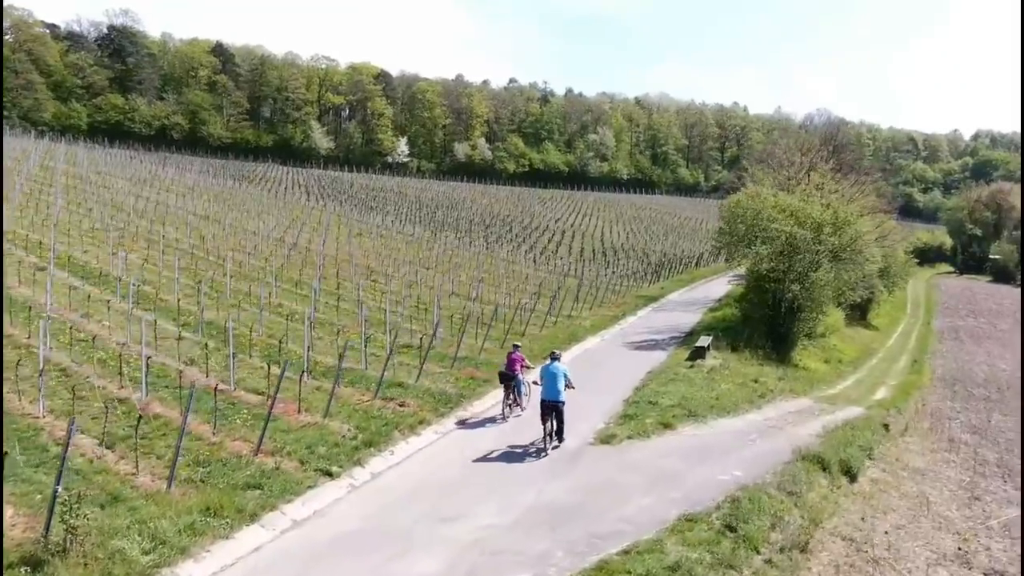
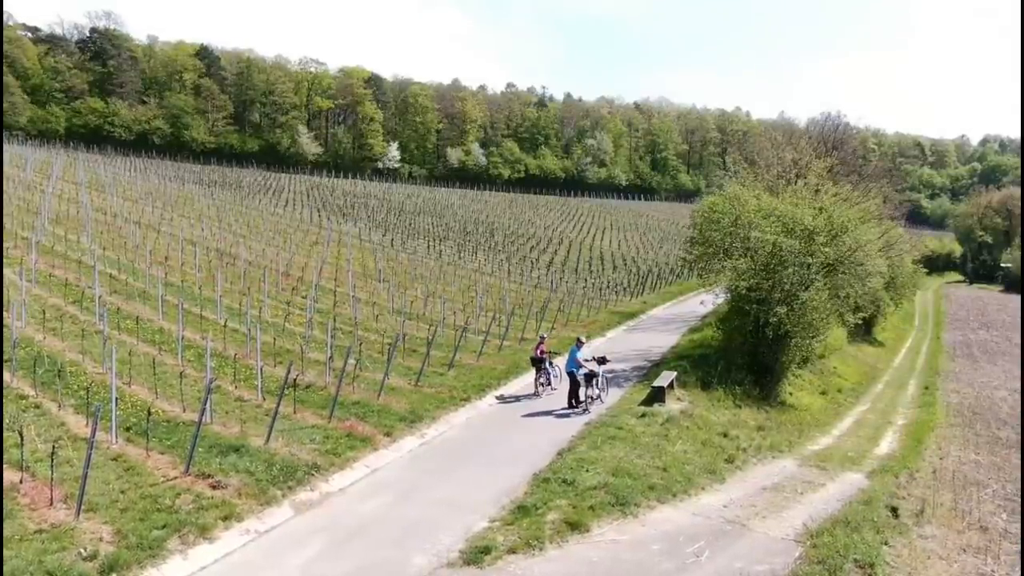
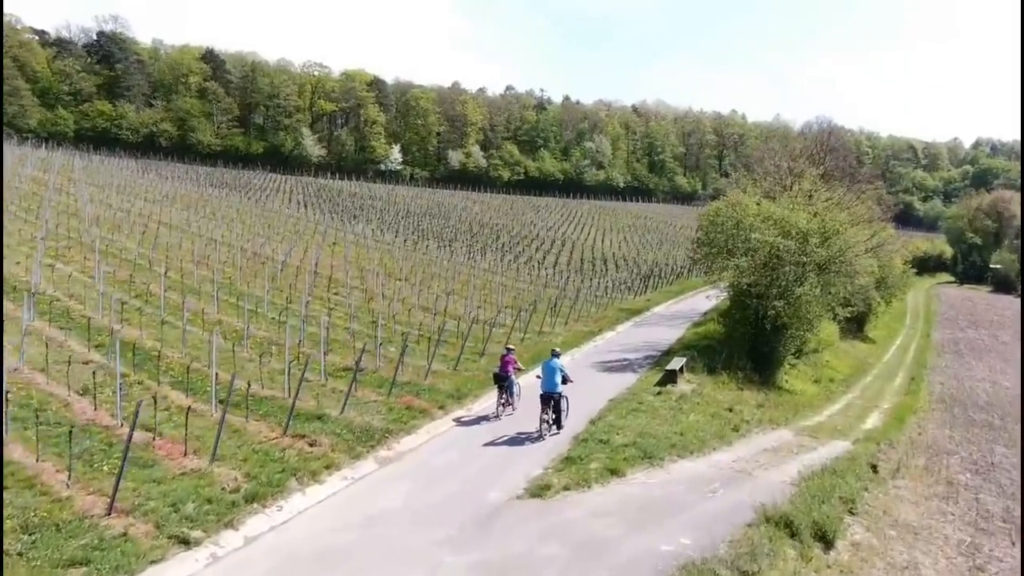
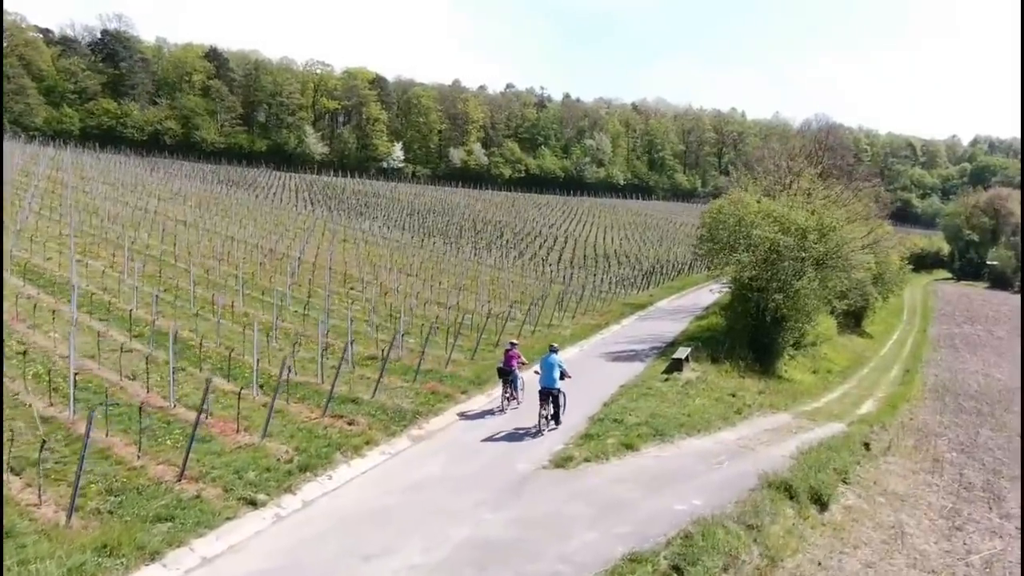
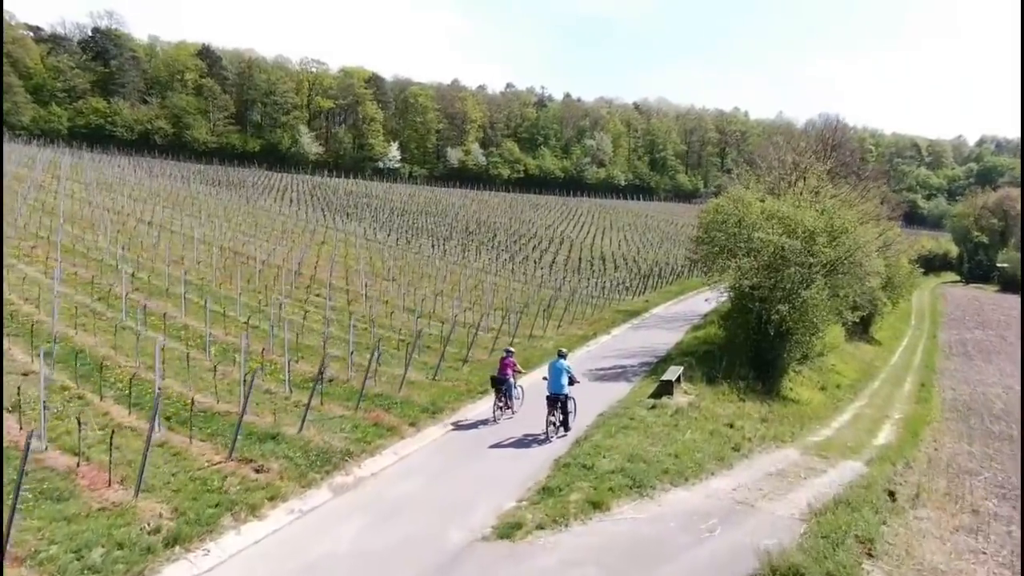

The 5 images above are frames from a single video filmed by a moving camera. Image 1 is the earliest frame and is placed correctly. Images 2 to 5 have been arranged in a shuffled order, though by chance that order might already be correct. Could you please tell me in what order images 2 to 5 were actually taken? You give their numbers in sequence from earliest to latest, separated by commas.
4, 3, 5, 2
